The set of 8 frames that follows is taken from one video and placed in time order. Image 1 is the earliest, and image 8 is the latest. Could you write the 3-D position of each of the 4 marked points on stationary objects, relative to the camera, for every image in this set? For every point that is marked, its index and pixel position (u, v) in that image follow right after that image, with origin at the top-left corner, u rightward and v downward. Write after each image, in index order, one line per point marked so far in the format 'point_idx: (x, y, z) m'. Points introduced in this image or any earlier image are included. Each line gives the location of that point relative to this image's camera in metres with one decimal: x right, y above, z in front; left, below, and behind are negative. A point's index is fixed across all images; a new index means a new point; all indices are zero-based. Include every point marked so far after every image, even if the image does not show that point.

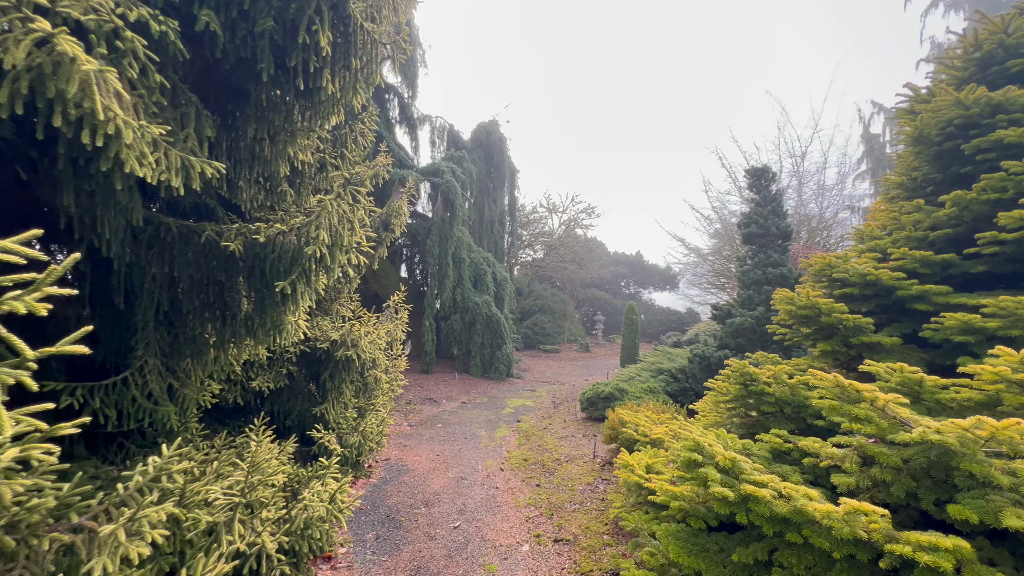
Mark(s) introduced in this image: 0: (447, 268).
0: (-2.1, +0.6, +14.1) m
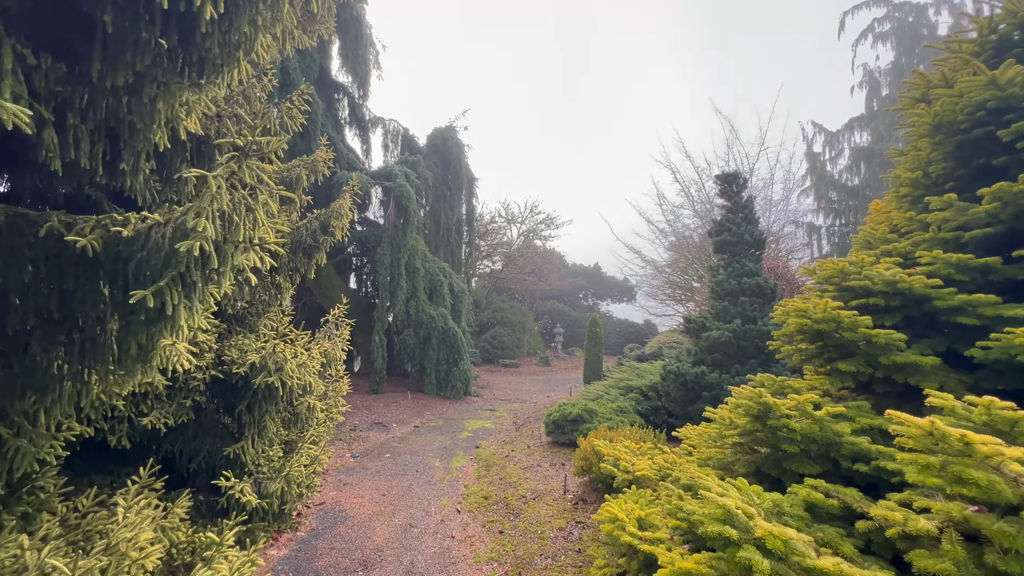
0: (-3.3, +0.3, +13.1) m
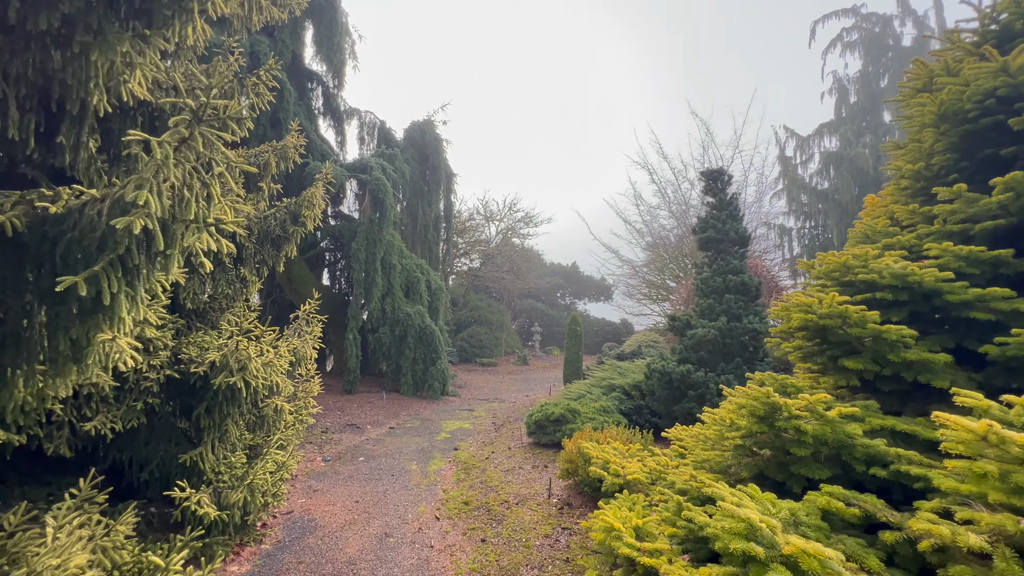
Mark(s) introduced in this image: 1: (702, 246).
0: (-3.9, +0.4, +12.6) m
1: (+3.0, +0.7, +7.2) m
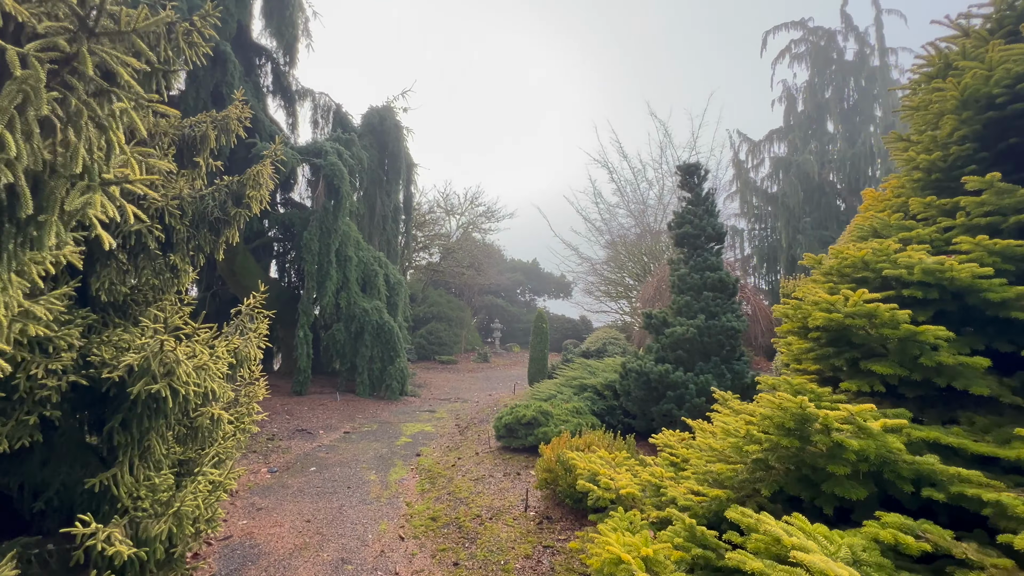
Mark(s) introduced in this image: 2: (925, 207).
0: (-4.8, +0.5, +11.8) m
1: (+2.6, +0.7, +7.0) m
2: (+2.7, +0.5, +3.0) m
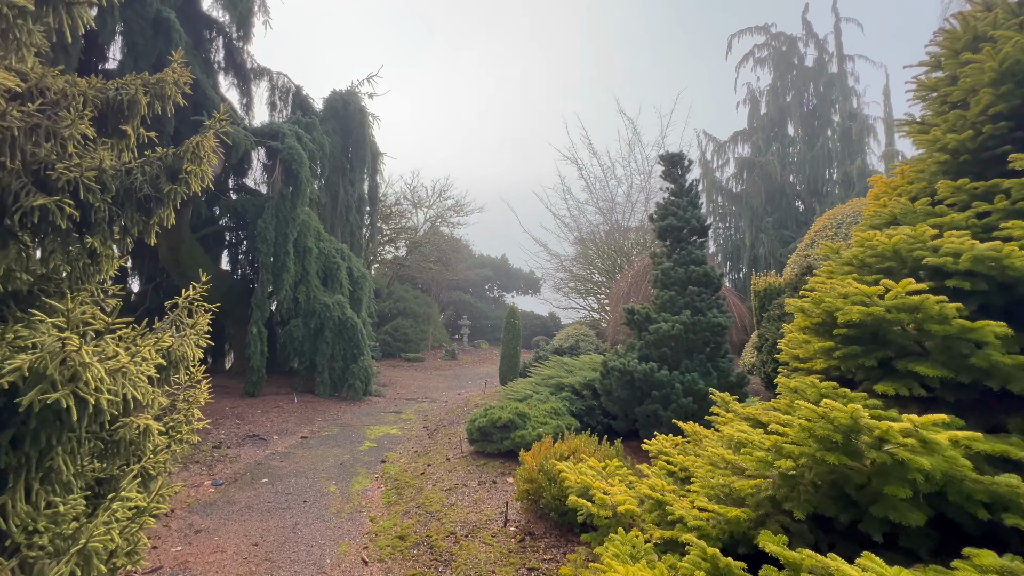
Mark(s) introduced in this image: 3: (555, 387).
0: (-5.5, +0.7, +10.9) m
1: (+2.2, +0.8, +6.7) m
2: (+2.6, +0.6, +2.7) m
3: (+0.7, -1.6, +7.4) m
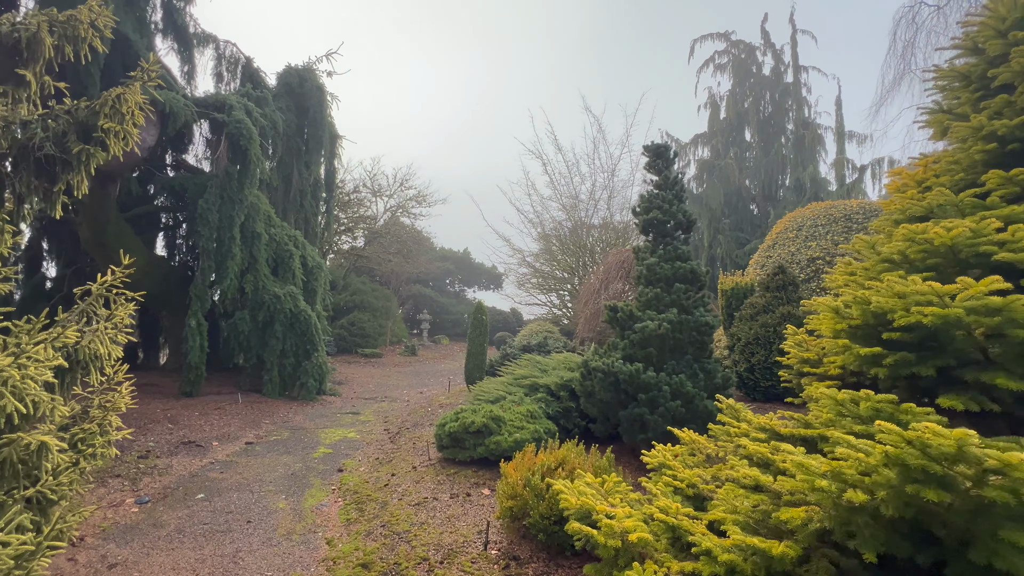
0: (-6.2, +1.0, +9.9) m
1: (+1.9, +0.8, +6.4) m
2: (+2.7, +0.6, +2.4) m
3: (+0.3, -1.5, +7.0) m
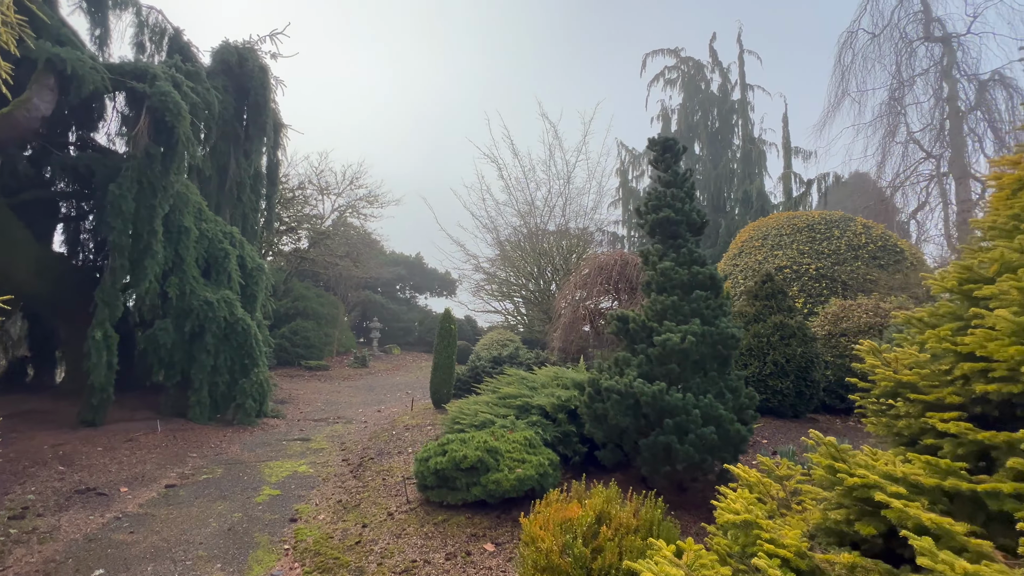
0: (-6.6, +0.9, +8.3) m
1: (+1.8, +0.8, +5.8) m
2: (+3.0, +0.5, +1.9) m
3: (+0.1, -1.6, +6.1) m
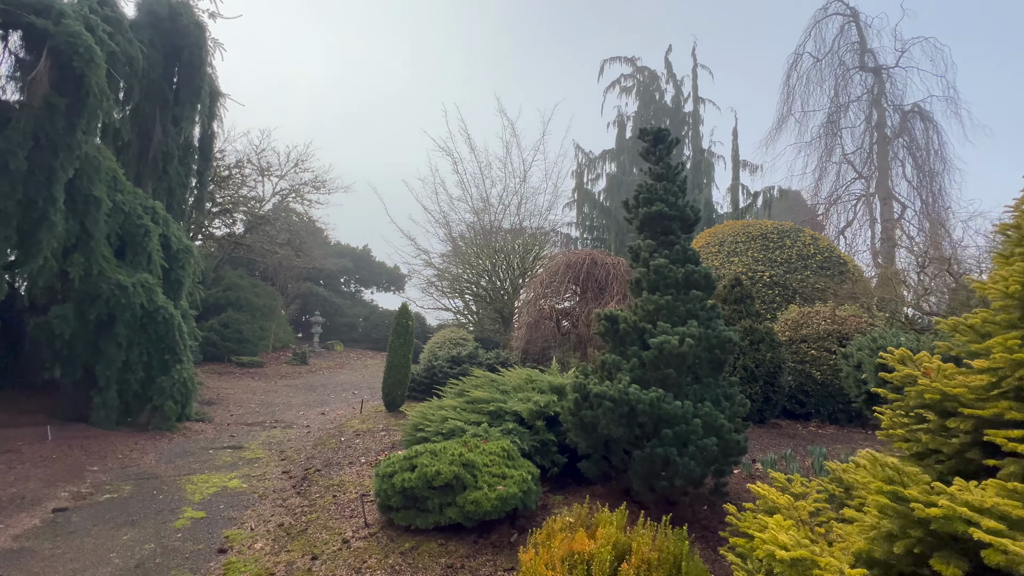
0: (-7.1, +1.2, +6.9) m
1: (+1.6, +0.8, +5.4) m
2: (+3.2, +0.5, +1.7) m
3: (-0.2, -1.5, +5.5) m
